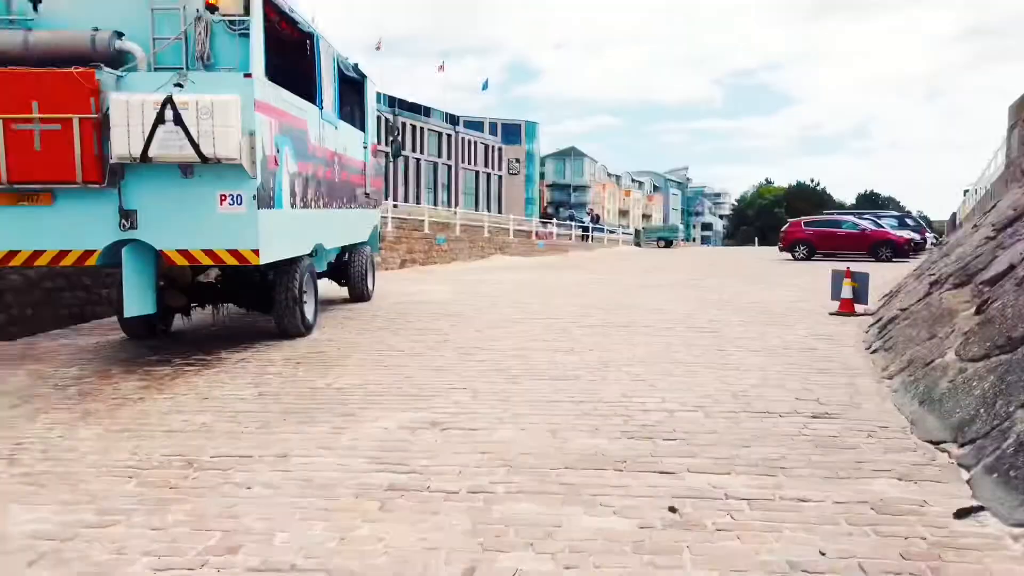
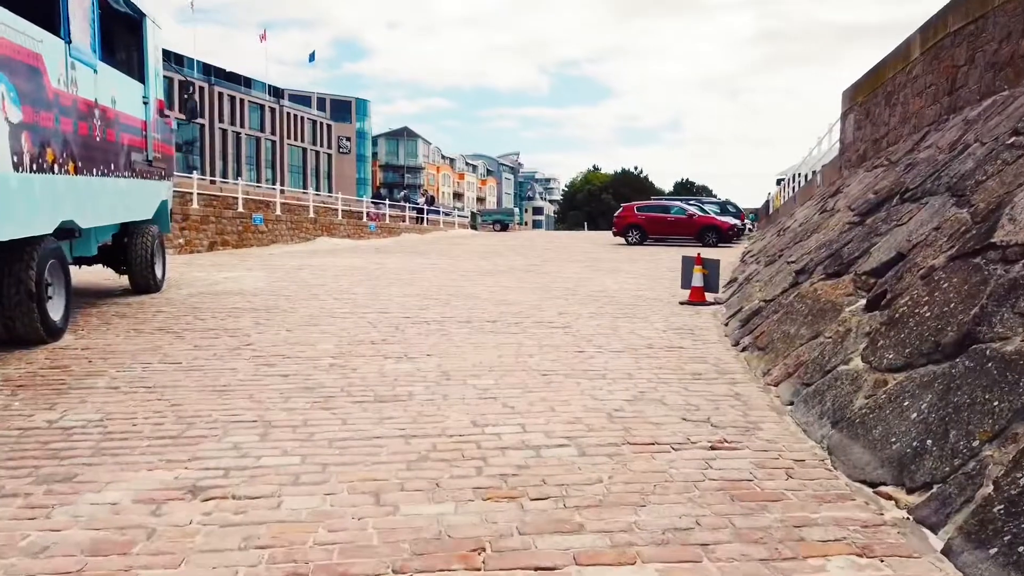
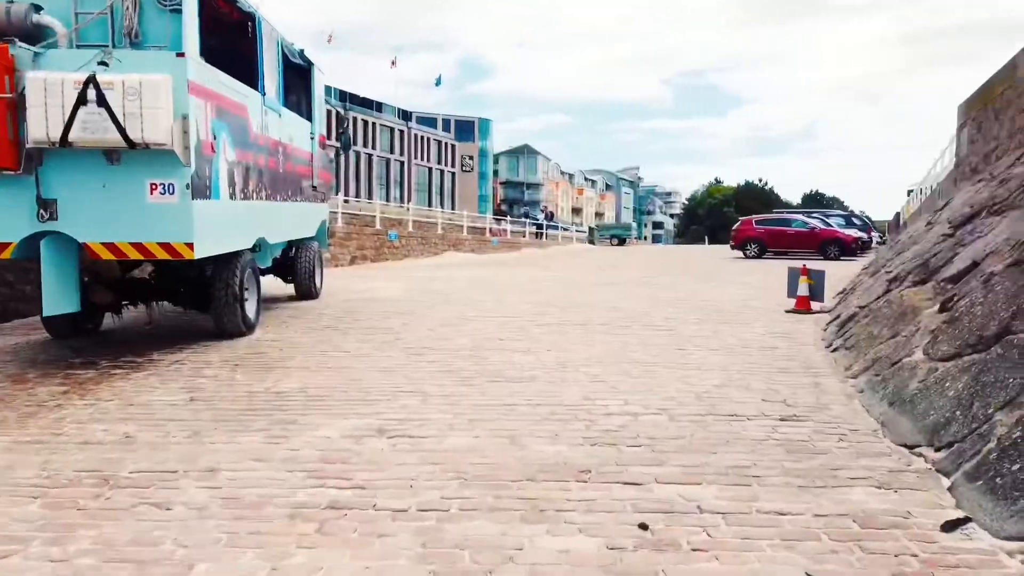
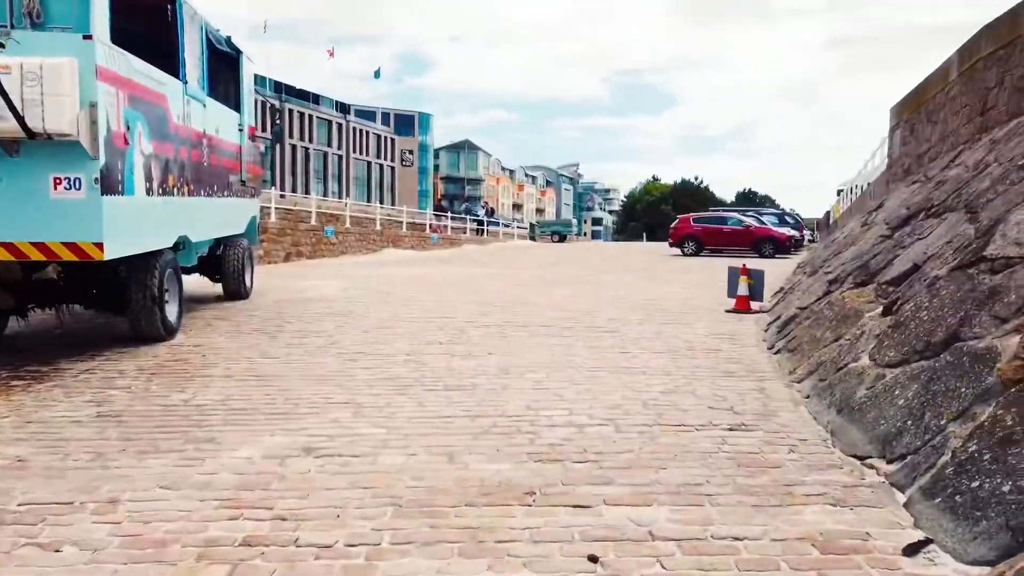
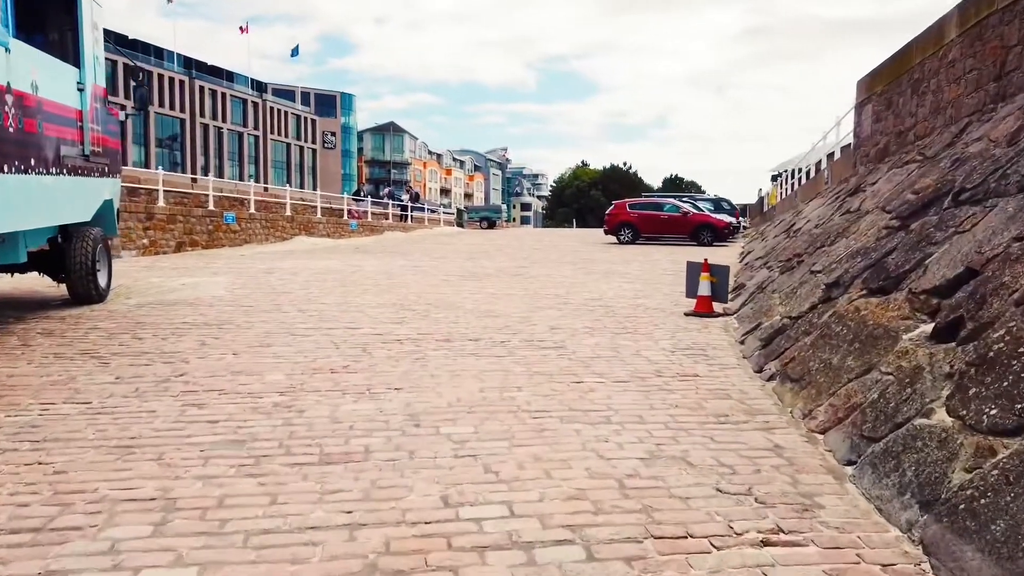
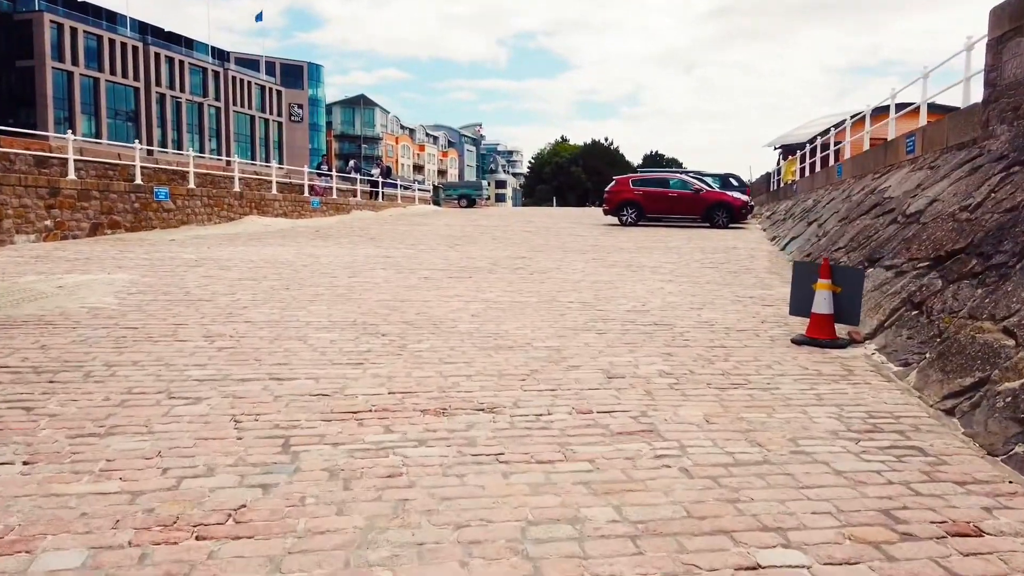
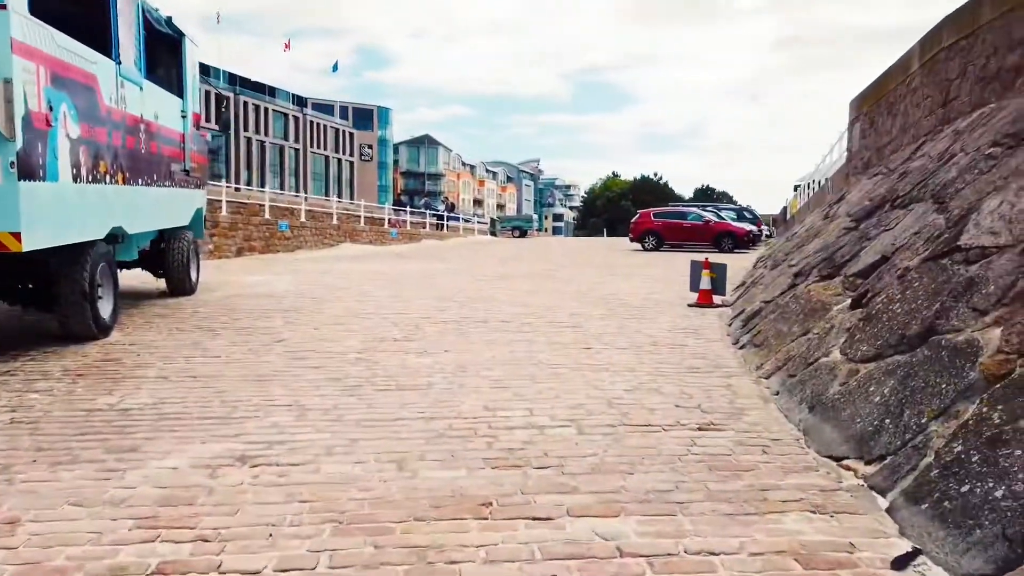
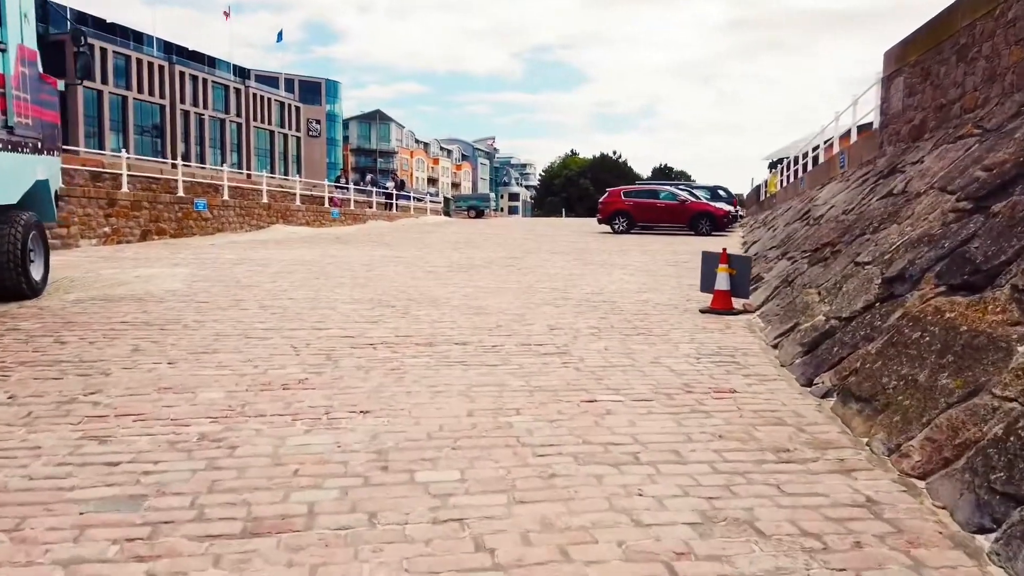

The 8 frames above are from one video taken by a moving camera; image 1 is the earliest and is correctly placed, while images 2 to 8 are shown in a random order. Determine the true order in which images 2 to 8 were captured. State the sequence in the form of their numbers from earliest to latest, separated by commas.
3, 4, 7, 2, 5, 8, 6
